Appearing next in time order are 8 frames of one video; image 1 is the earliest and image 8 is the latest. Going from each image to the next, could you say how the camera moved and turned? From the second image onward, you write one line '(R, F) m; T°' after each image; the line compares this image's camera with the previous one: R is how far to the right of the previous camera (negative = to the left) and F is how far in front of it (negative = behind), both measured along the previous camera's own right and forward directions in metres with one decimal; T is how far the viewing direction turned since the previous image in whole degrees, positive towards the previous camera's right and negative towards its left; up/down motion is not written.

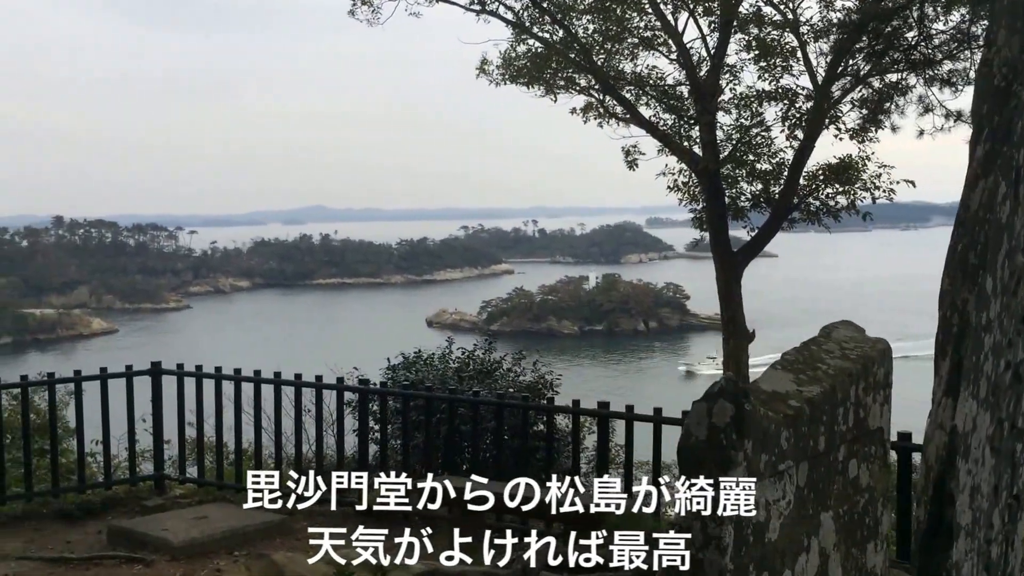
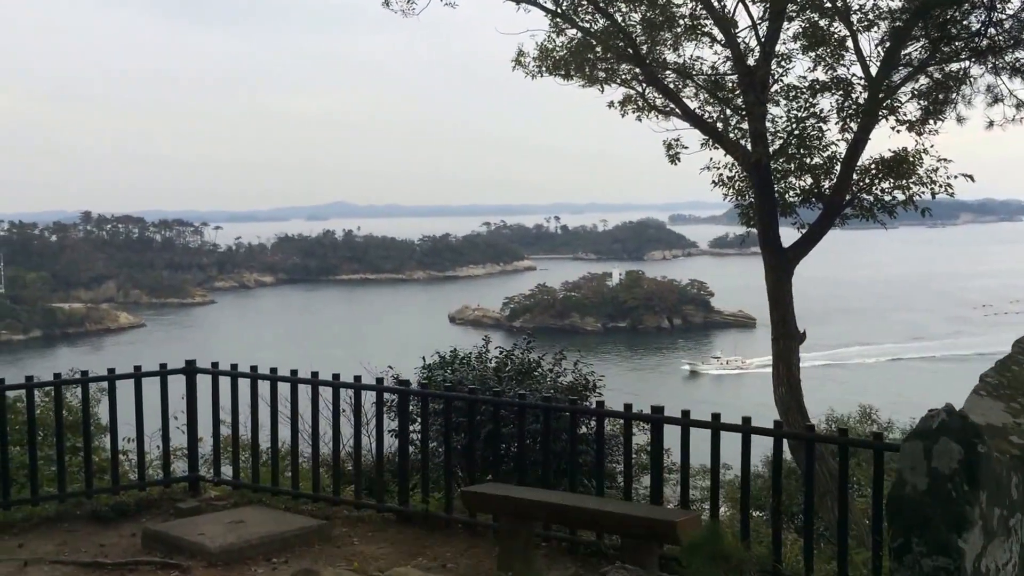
(-0.1, +0.2) m; -1°
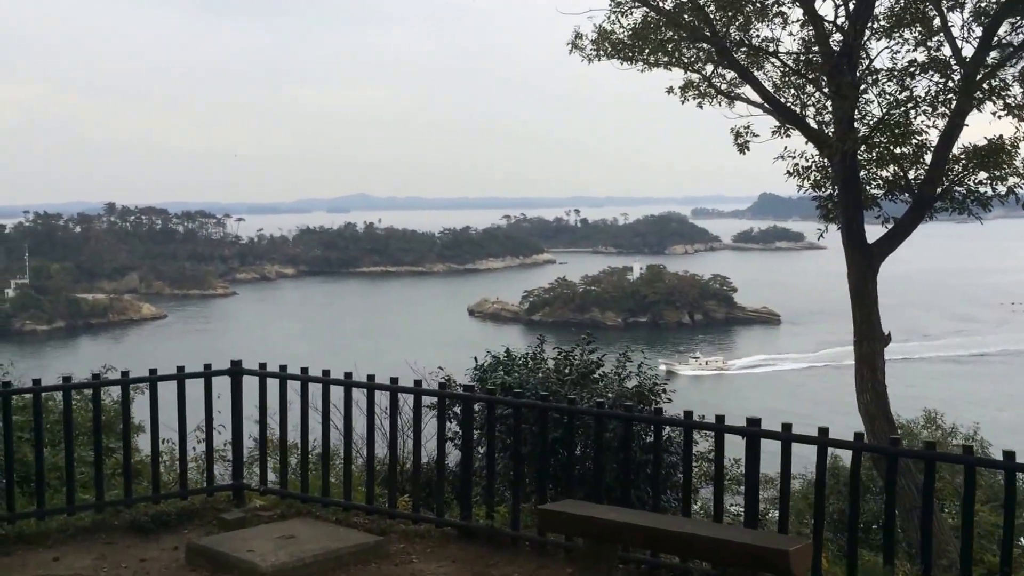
(-0.3, +0.5) m; -1°
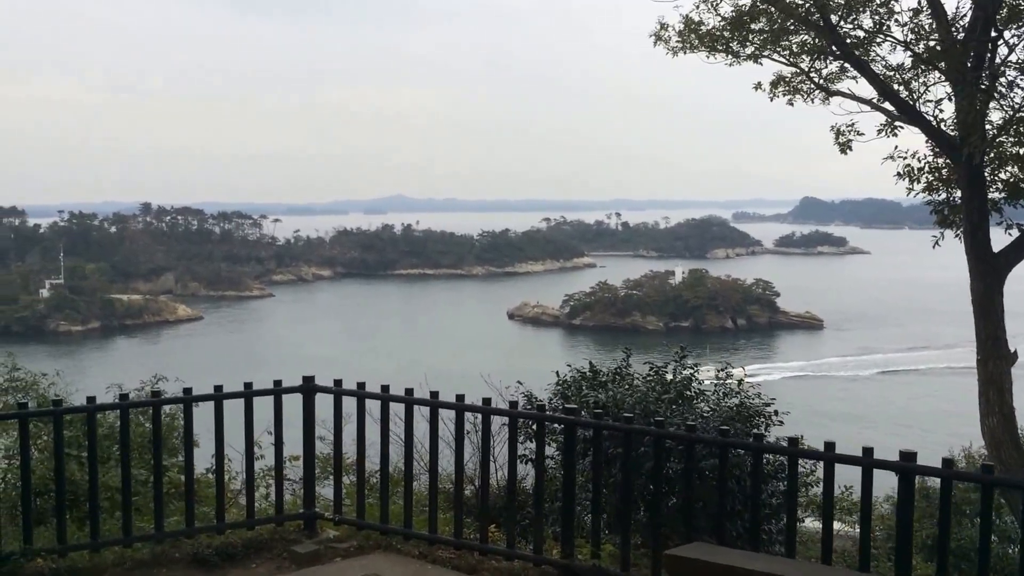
(-0.4, +0.5) m; -2°
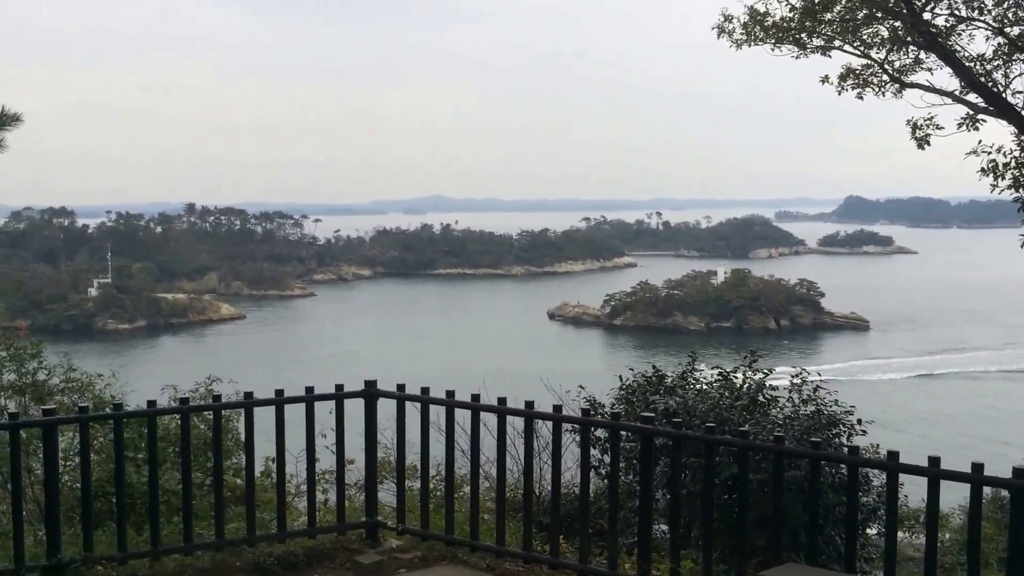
(-0.2, +0.2) m; -2°
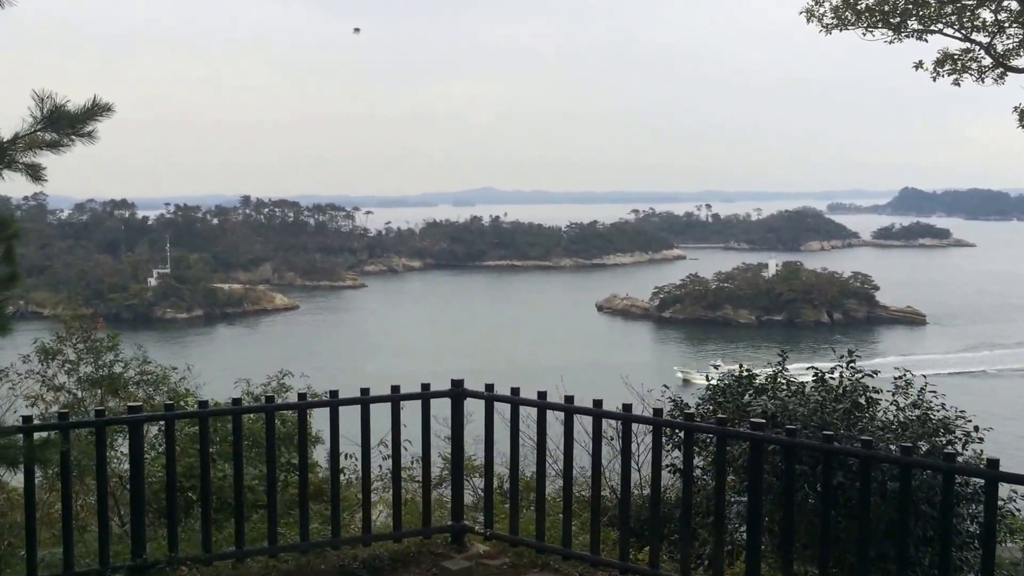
(-0.2, +0.2) m; -3°
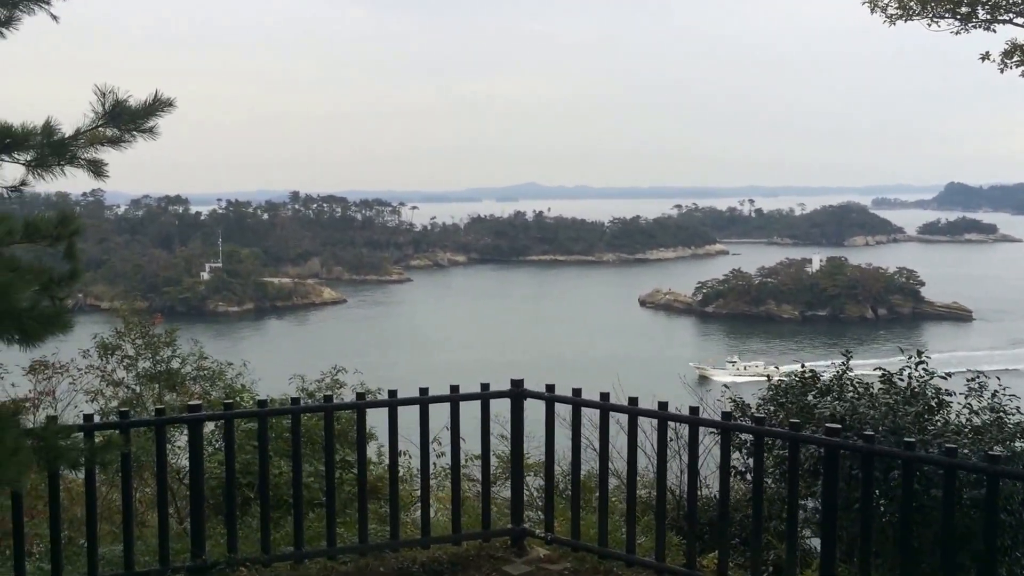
(-0.1, +0.1) m; -2°
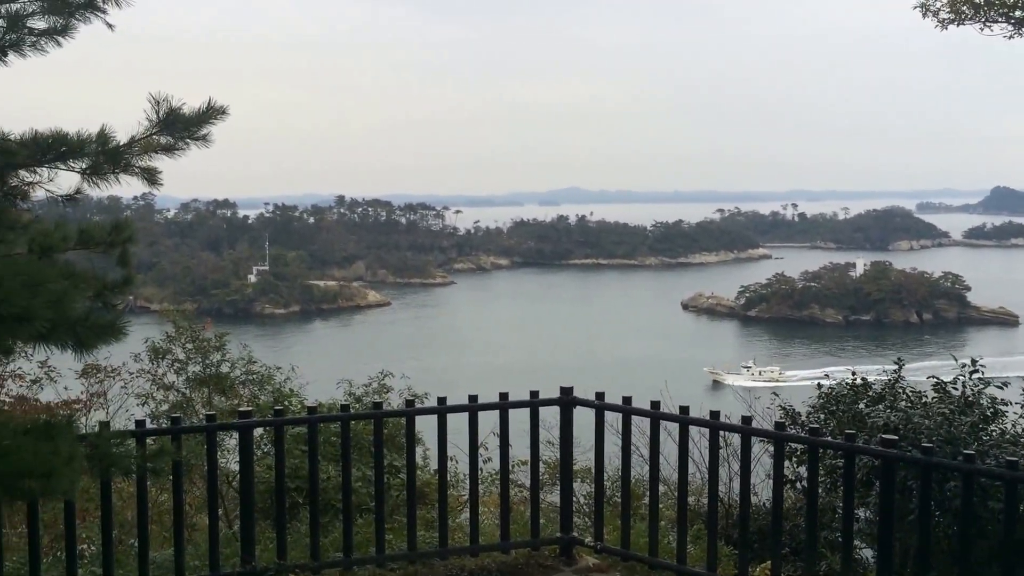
(0.0, 0.0) m; -2°
